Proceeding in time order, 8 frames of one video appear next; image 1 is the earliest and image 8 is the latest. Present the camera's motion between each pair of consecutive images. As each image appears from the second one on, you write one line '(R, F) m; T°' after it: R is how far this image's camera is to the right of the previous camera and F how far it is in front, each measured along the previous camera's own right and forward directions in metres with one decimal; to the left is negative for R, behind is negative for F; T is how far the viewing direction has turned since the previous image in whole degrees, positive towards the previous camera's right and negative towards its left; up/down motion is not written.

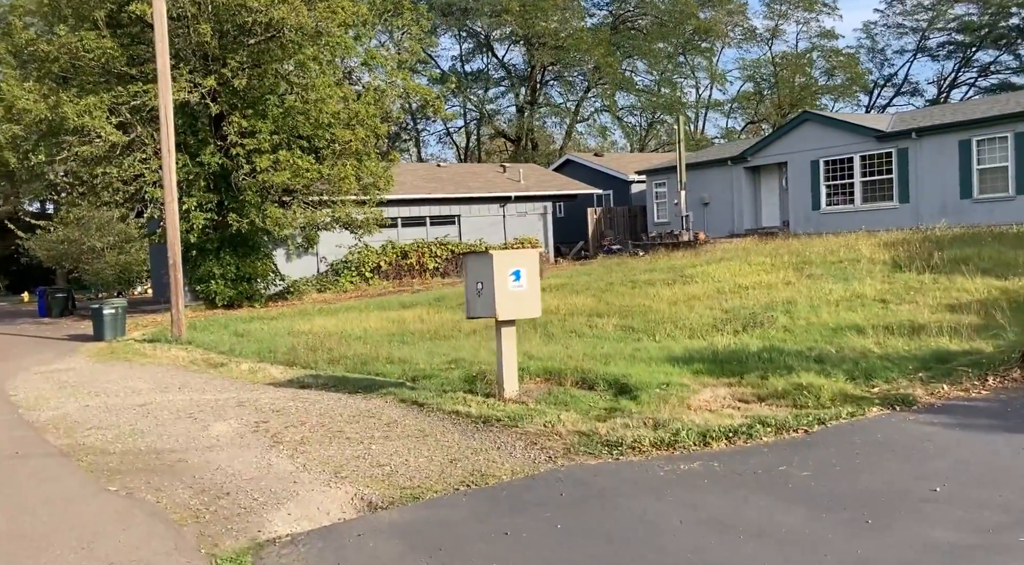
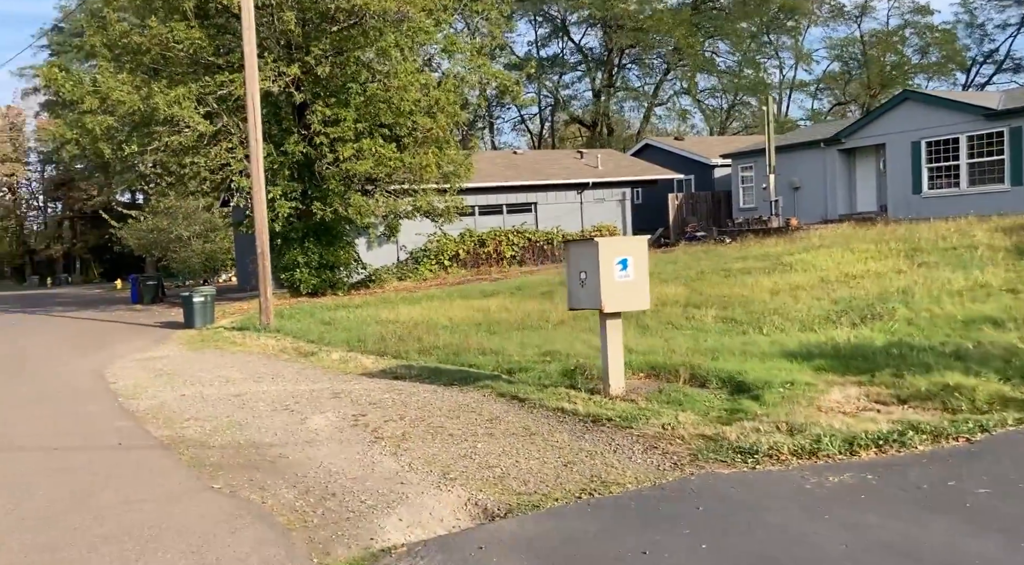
(-0.2, +0.3) m; -4°
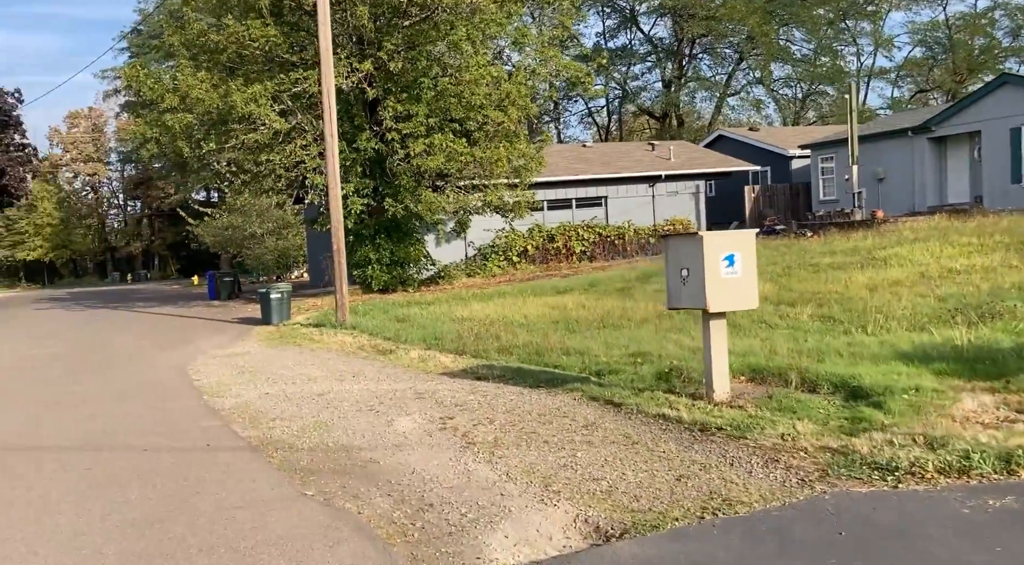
(-0.2, +0.3) m; -4°
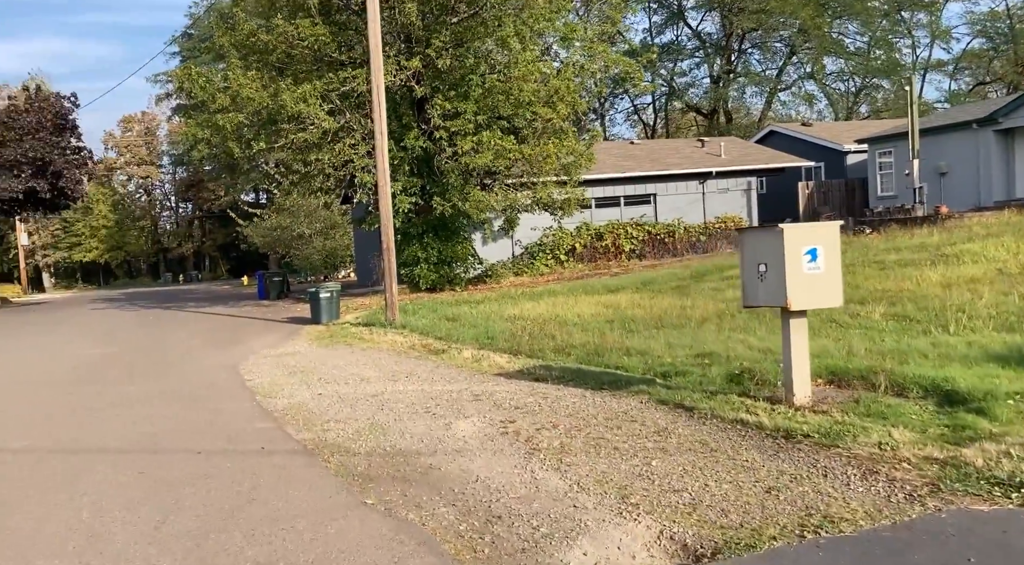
(-0.1, +0.3) m; -3°
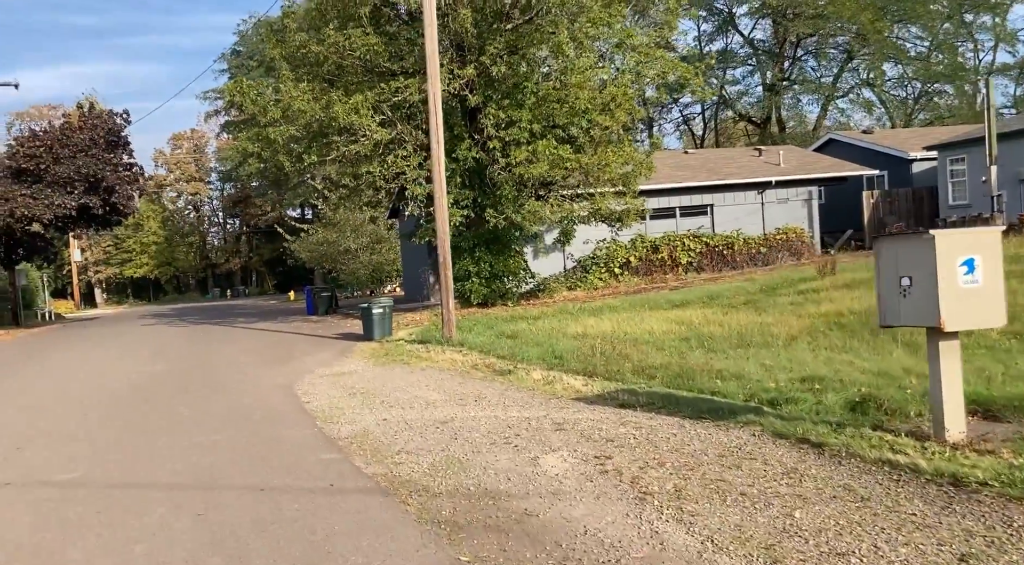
(-0.3, +0.7) m; -3°
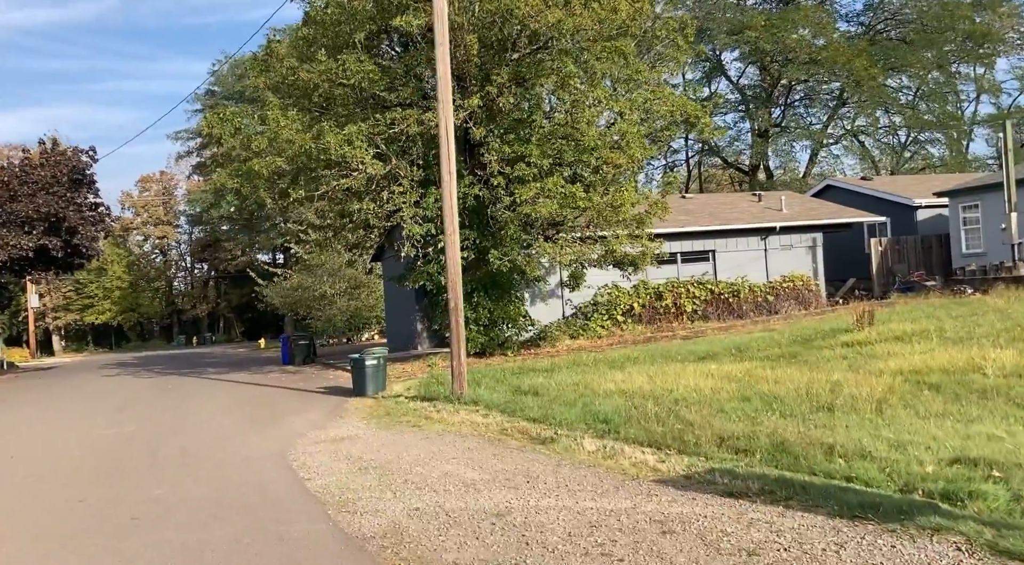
(-0.7, +1.6) m; +2°
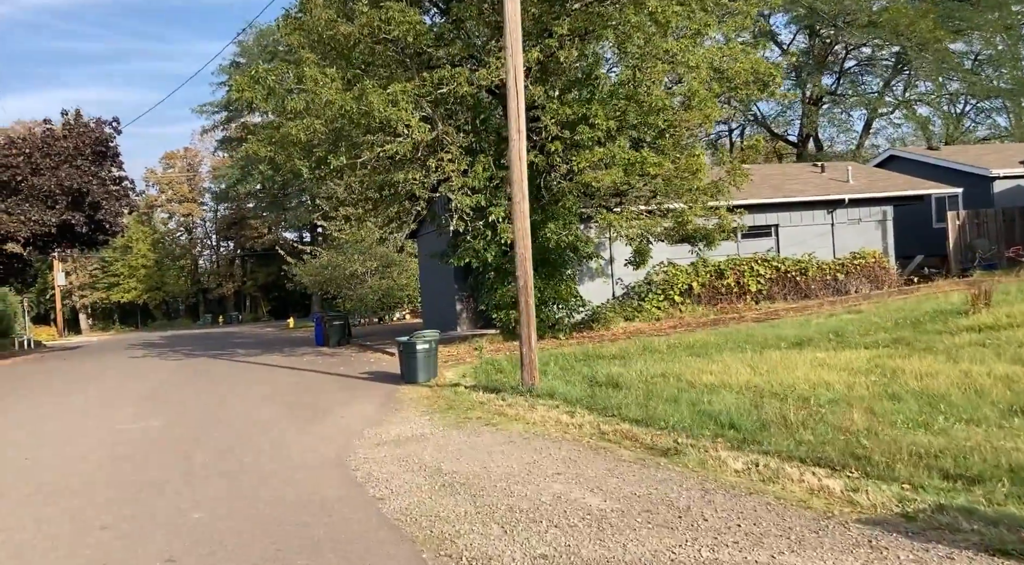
(-0.7, +1.7) m; -1°
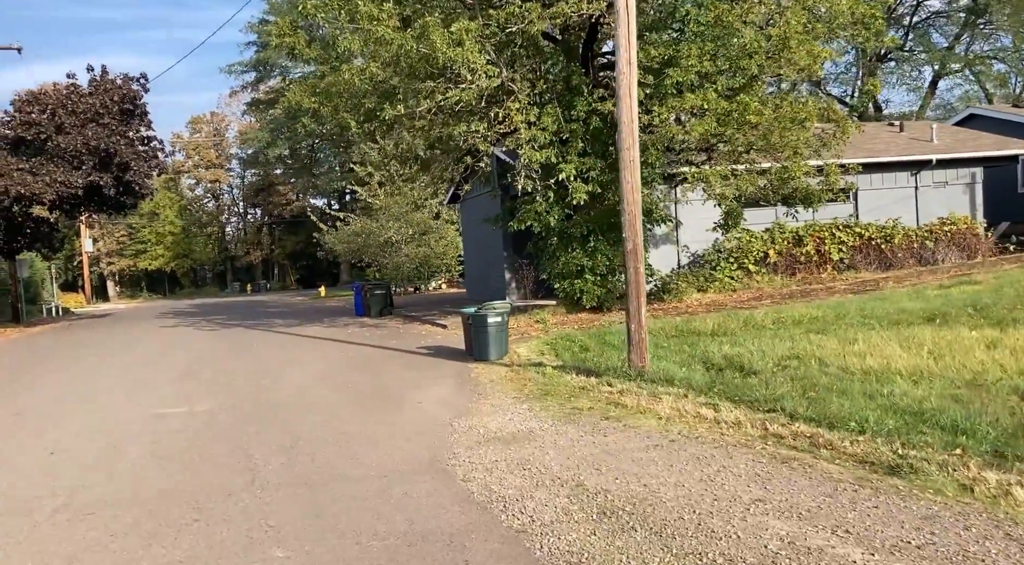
(-0.9, +1.8) m; -1°
